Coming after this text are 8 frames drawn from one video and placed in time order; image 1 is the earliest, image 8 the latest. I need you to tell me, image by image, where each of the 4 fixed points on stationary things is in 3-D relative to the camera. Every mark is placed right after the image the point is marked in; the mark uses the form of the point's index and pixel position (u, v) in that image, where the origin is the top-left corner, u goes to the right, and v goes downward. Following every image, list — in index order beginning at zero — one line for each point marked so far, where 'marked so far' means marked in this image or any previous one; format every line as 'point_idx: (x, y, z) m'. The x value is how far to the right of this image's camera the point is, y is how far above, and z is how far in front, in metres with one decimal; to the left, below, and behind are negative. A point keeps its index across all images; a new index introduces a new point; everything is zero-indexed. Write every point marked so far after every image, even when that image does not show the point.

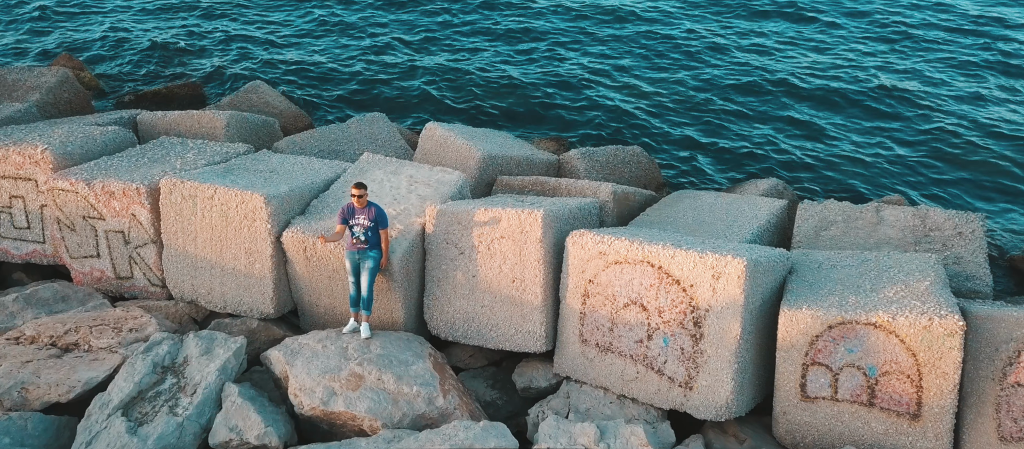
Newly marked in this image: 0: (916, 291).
0: (+3.0, -0.5, +6.6) m
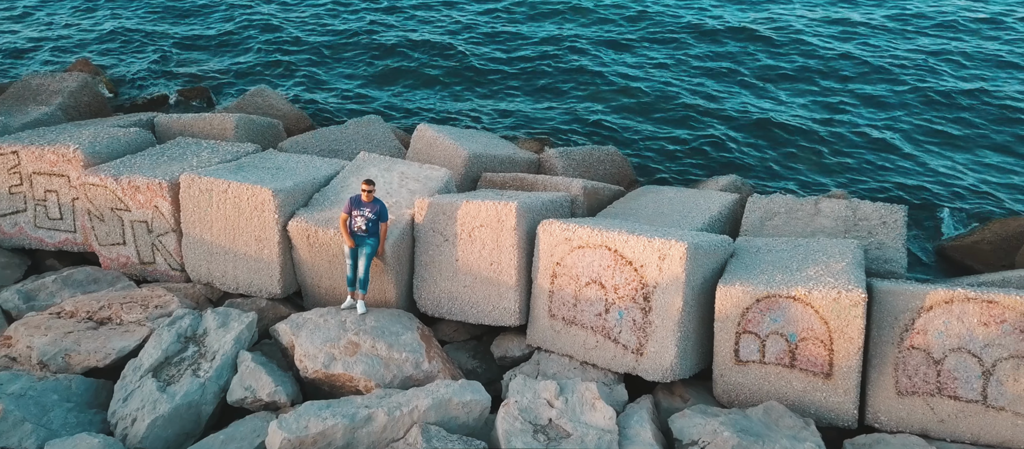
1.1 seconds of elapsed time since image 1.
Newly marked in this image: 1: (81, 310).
0: (+2.7, -0.4, +7.7) m
1: (-4.1, -0.8, +8.5) m
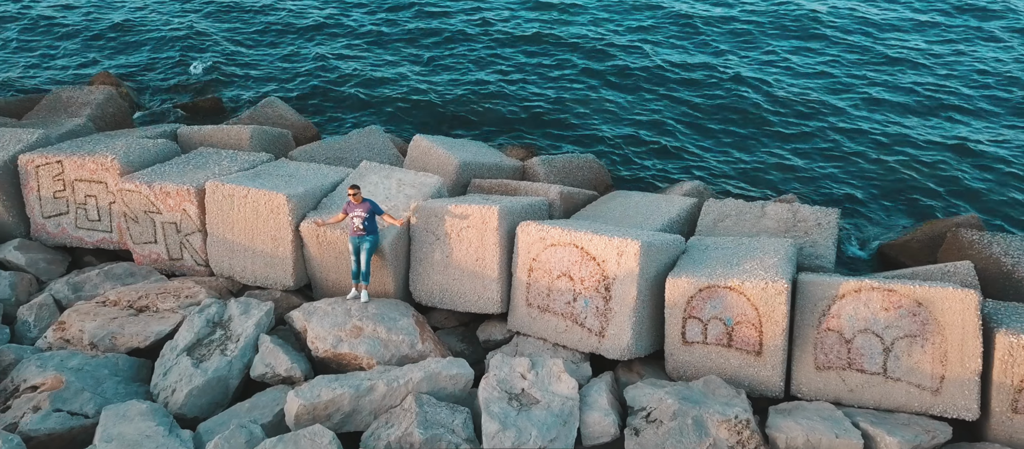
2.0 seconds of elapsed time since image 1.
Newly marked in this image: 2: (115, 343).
0: (+2.5, -0.4, +9.0) m
1: (-4.3, -0.8, +9.8) m
2: (-4.1, -1.2, +9.3) m
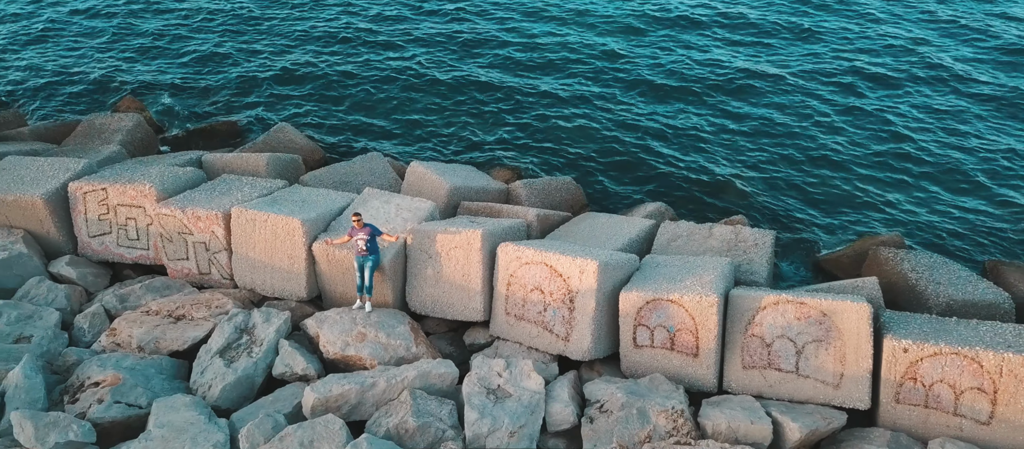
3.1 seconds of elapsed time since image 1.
0: (+2.3, -0.6, +10.8) m
1: (-4.5, -1.1, +11.6) m
2: (-4.3, -1.5, +11.0) m
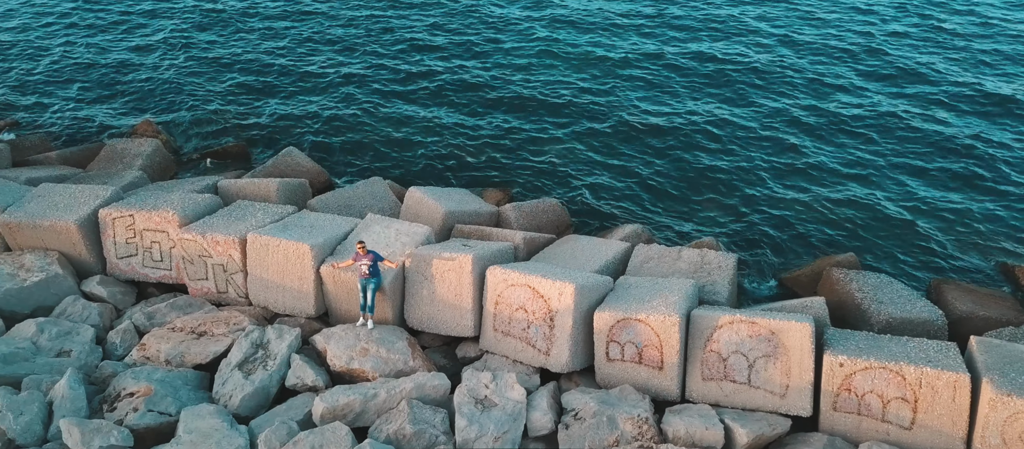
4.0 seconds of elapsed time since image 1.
0: (+2.1, -1.0, +12.1) m
1: (-4.7, -1.5, +13.0) m
2: (-4.5, -1.9, +12.4) m
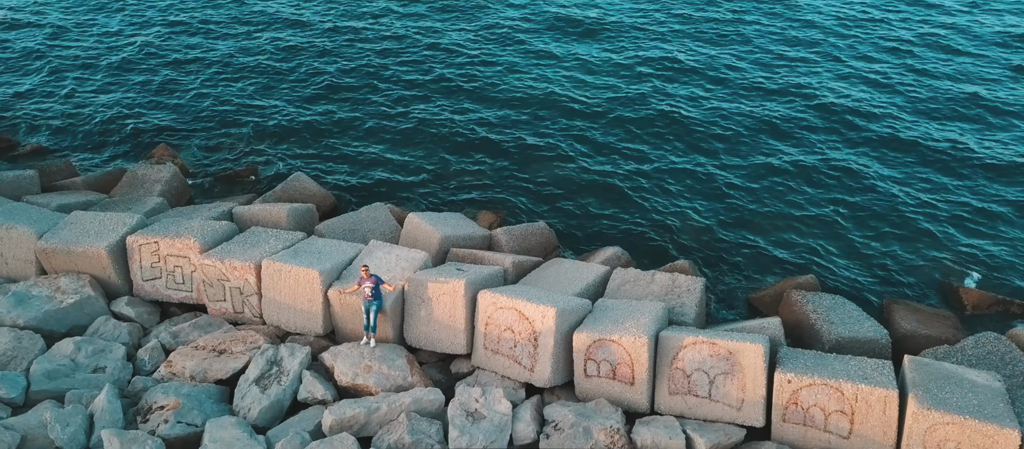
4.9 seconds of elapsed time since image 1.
0: (+1.9, -1.5, +13.6) m
1: (-4.9, -1.9, +14.4) m
2: (-4.7, -2.3, +13.8) m
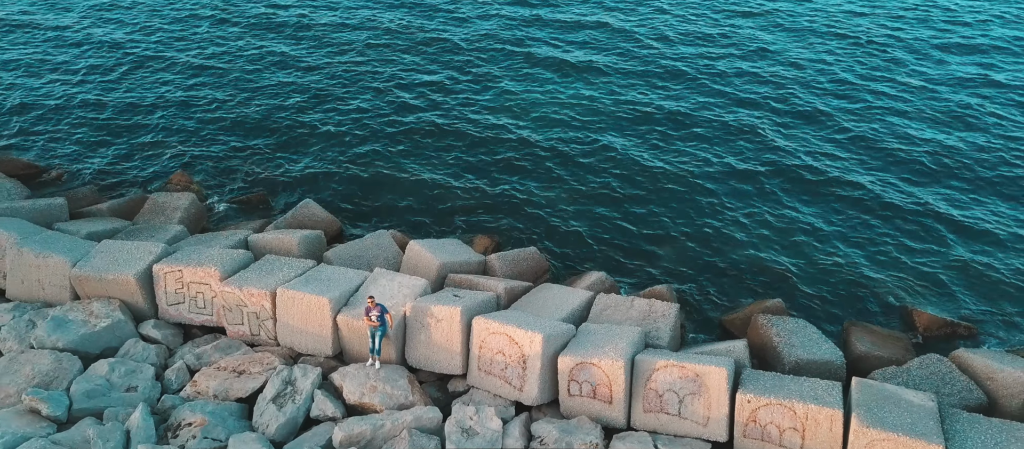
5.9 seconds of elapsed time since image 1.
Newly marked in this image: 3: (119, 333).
0: (+1.8, -2.1, +15.1) m
1: (-5.0, -2.5, +15.9) m
2: (-4.8, -2.9, +15.4) m
3: (-7.4, -2.0, +16.8) m
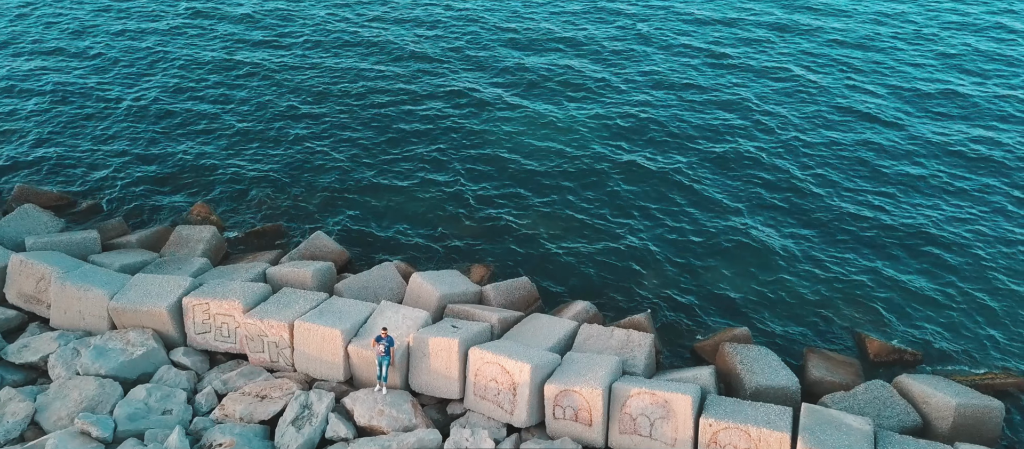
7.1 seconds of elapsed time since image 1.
0: (+1.6, -2.9, +17.1) m
1: (-5.2, -3.3, +17.9) m
2: (-5.0, -3.7, +17.3) m
3: (-7.5, -2.8, +18.8) m
